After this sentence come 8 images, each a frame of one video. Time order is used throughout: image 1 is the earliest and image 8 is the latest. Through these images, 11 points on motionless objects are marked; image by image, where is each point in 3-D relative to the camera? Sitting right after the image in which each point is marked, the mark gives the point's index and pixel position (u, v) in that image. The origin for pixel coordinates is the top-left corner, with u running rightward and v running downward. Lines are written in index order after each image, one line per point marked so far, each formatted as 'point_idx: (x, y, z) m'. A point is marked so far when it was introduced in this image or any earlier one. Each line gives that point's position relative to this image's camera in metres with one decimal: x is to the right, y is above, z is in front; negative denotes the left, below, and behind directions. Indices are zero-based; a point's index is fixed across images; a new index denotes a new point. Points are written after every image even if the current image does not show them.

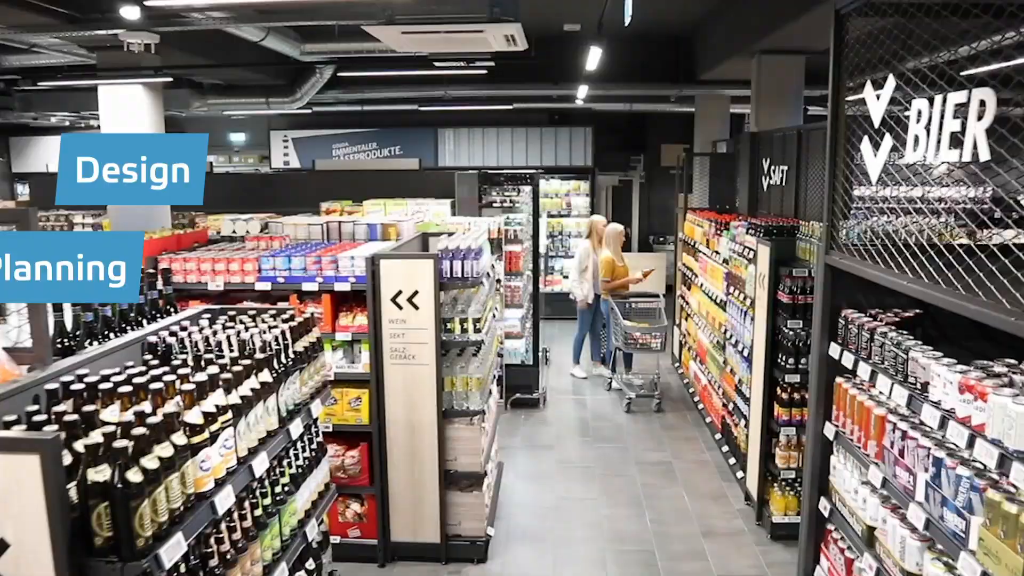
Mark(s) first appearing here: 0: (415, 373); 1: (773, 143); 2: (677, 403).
0: (-0.5, -0.4, +4.3) m
1: (+2.0, +1.1, +6.6) m
2: (+1.4, -1.0, +7.4) m
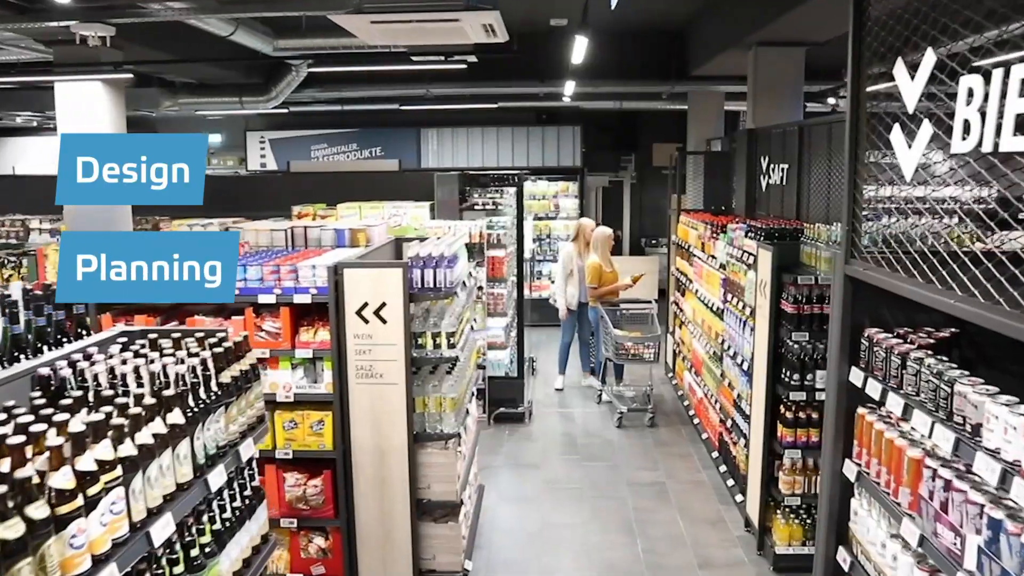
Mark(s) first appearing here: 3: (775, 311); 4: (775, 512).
0: (-0.6, -0.5, +3.9) m
1: (+1.9, +1.1, +6.2) m
2: (+1.3, -1.1, +7.0) m
3: (+1.3, -0.1, +4.4) m
4: (+1.4, -1.2, +4.6) m
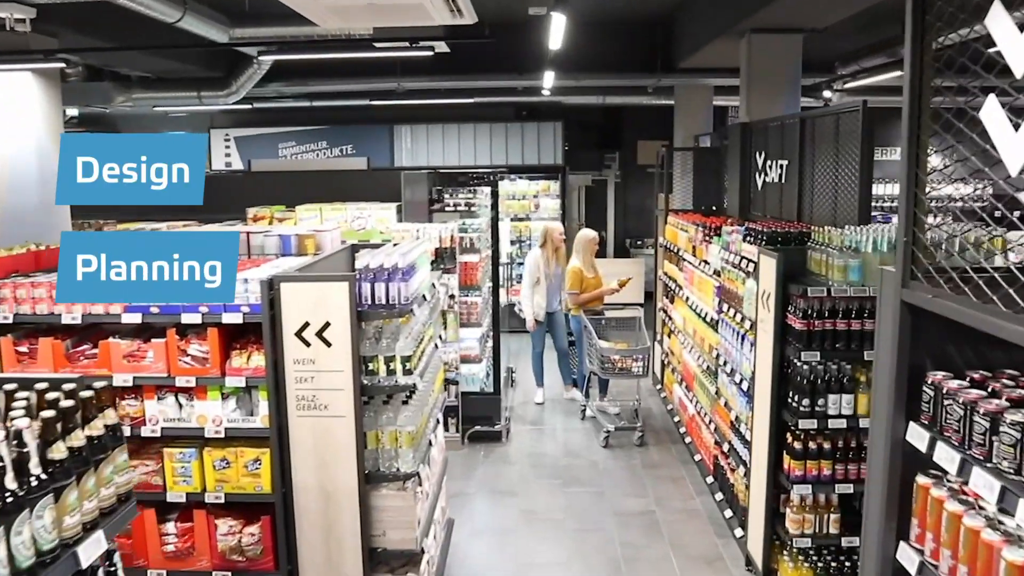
0: (-0.7, -0.6, +3.4) m
1: (+1.7, +1.0, +5.7) m
2: (+1.1, -1.1, +6.5) m
3: (+1.2, -0.2, +3.8) m
4: (+1.3, -1.3, +4.1) m
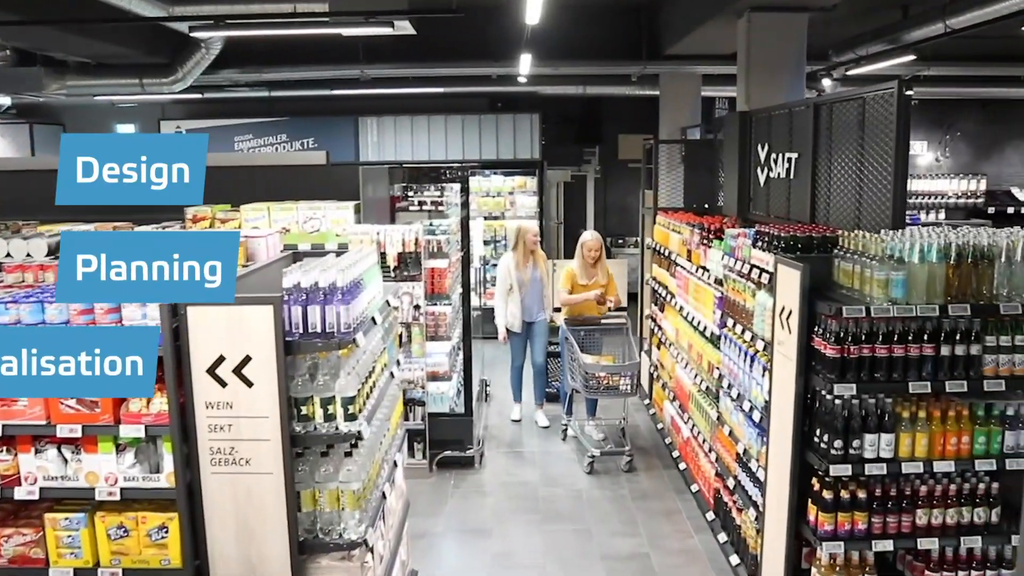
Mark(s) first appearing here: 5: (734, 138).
0: (-0.8, -0.6, +2.7) m
1: (+1.6, +1.0, +5.1) m
2: (+0.9, -1.2, +5.8) m
3: (+1.1, -0.2, +3.2) m
4: (+1.2, -1.3, +3.4) m
5: (+1.5, +1.0, +5.7) m
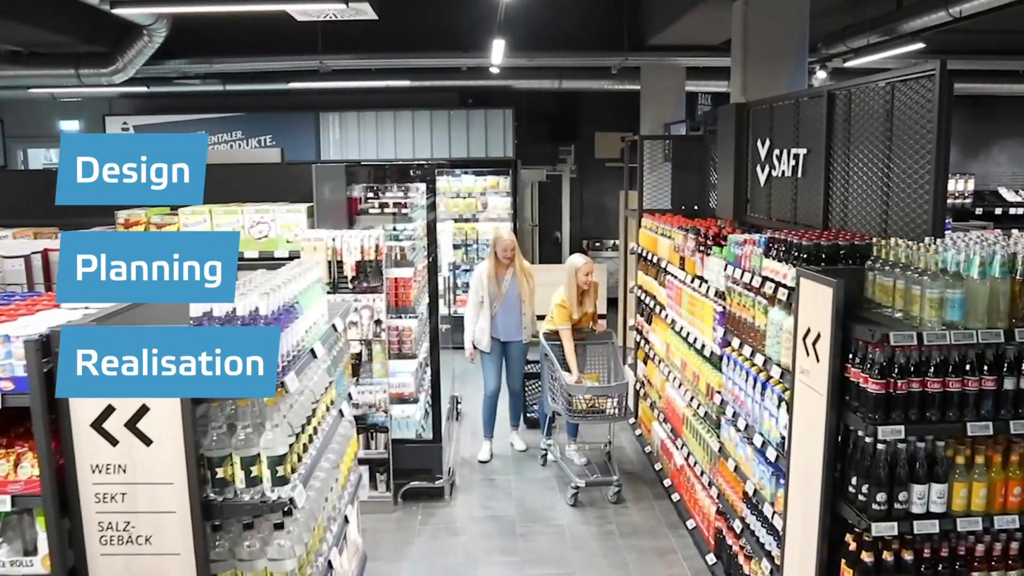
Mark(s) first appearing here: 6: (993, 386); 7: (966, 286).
0: (-0.9, -0.7, +2.1) m
1: (+1.4, +0.9, +4.5) m
2: (+0.8, -1.2, +5.3) m
3: (+1.0, -0.3, +2.6) m
4: (+1.1, -1.4, +2.9) m
5: (+1.3, +0.9, +5.1) m
6: (+1.4, -0.3, +2.5) m
7: (+1.3, 0.0, +2.5) m
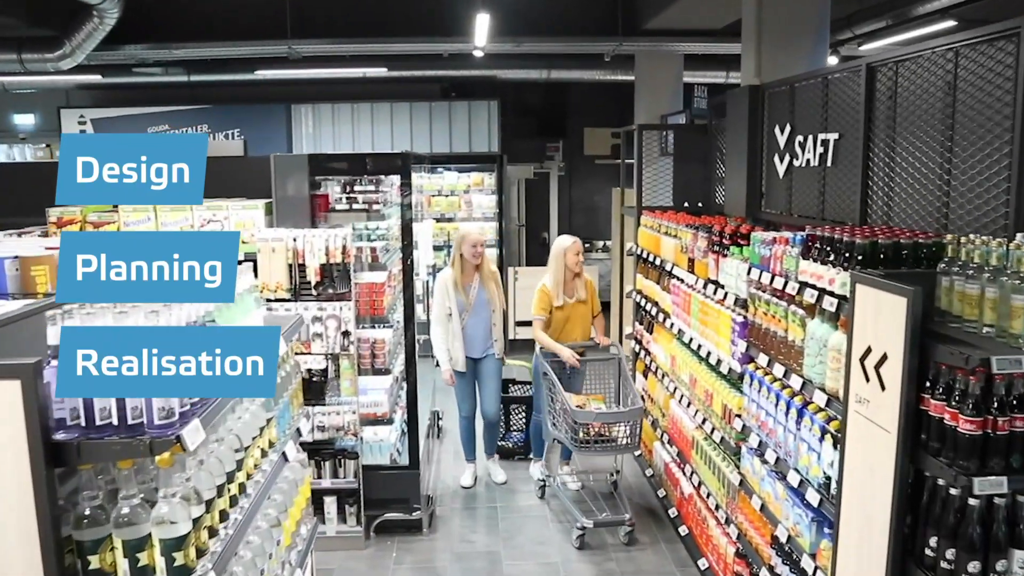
0: (-0.9, -0.7, +1.5) m
1: (+1.3, +0.9, +4.0) m
2: (+0.7, -1.3, +4.7) m
3: (+1.0, -0.3, +2.1) m
4: (+1.1, -1.4, +2.3) m
5: (+1.2, +0.9, +4.6) m
6: (+1.4, -0.3, +1.9) m
7: (+1.3, 0.0, +1.9) m
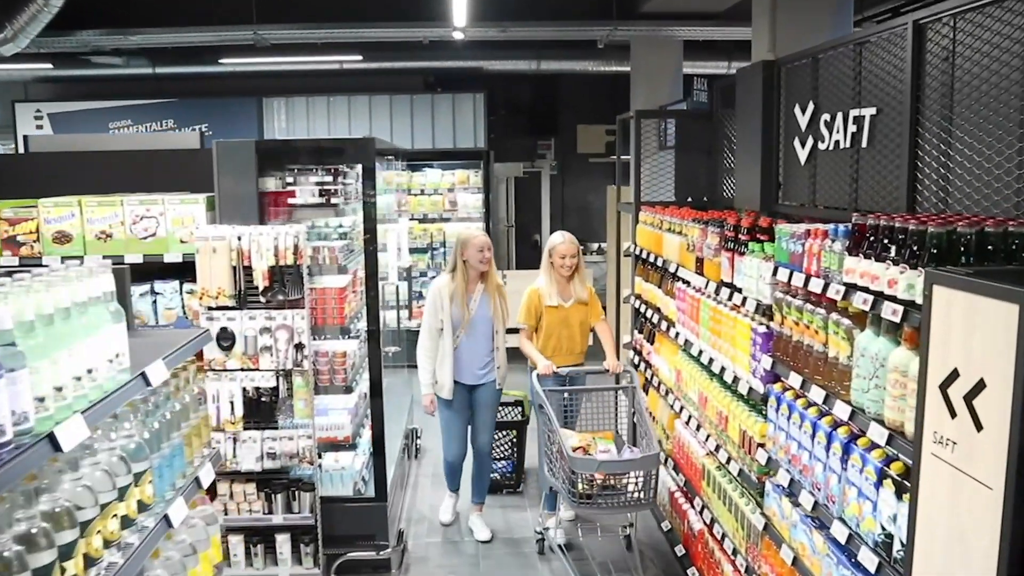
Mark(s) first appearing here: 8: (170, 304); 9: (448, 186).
0: (-1.0, -0.7, +0.9) m
1: (+1.3, +0.9, +3.4) m
2: (+0.6, -1.3, +4.1) m
3: (+0.9, -0.3, +1.5) m
4: (+1.0, -1.4, +1.7) m
5: (+1.1, +0.9, +4.0) m
6: (+1.3, -0.3, +1.4) m
7: (+1.2, 0.0, +1.4) m
8: (-1.6, -0.1, +3.9) m
9: (-0.6, +0.9, +7.7) m
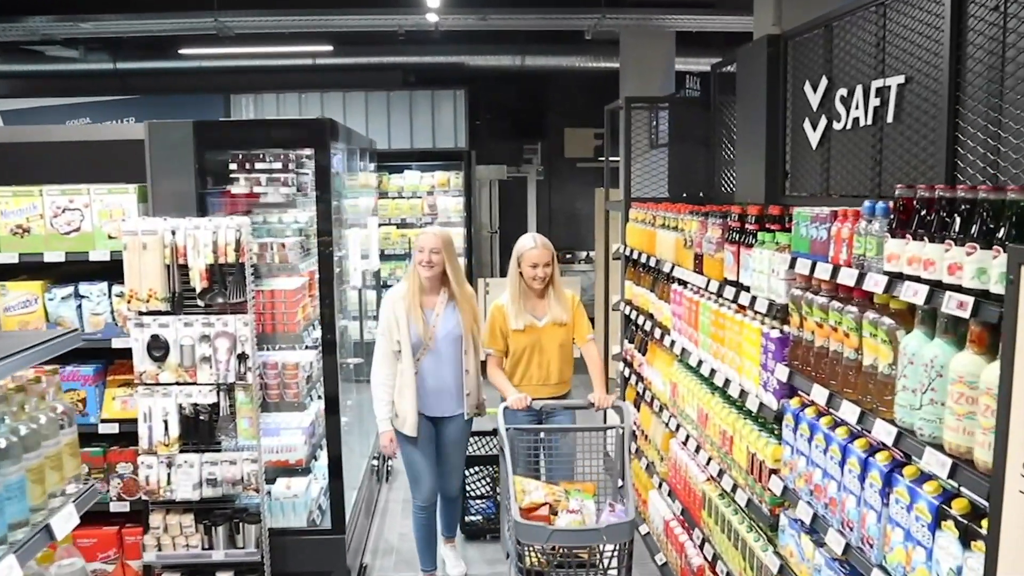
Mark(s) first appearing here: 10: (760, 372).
0: (-1.0, -0.7, +0.4) m
1: (+1.2, +0.9, +3.0) m
2: (+0.5, -1.3, +3.7) m
3: (+0.8, -0.3, +1.1) m
4: (+0.9, -1.4, +1.3) m
5: (+1.0, +0.9, +3.6) m
6: (+1.2, -0.3, +0.9) m
7: (+1.2, 0.0, +0.9) m
8: (-1.7, -0.1, +3.4) m
9: (-0.7, +0.8, +7.2) m
10: (+0.7, -0.3, +2.5) m
